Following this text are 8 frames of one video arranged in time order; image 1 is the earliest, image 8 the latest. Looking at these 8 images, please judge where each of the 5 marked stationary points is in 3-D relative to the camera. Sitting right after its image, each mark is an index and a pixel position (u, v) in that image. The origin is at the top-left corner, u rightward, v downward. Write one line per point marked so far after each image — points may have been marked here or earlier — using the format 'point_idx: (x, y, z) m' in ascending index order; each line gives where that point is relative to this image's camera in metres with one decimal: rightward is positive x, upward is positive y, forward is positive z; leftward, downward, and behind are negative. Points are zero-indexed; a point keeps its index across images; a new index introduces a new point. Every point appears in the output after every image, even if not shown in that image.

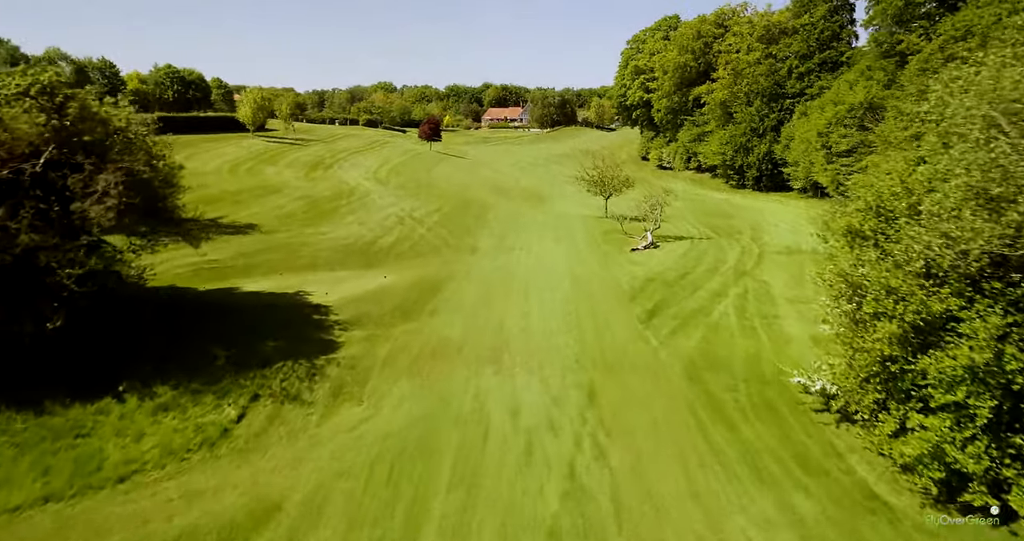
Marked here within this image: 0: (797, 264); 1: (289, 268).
0: (+8.2, +0.2, +20.0) m
1: (-5.1, 0.0, +16.0) m
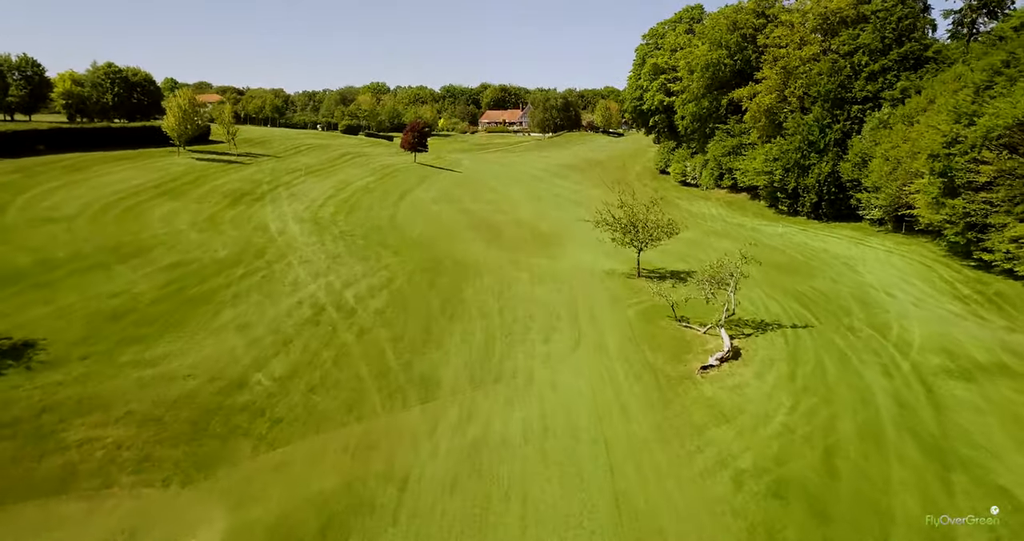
0: (+8.0, -2.2, +11.3) m
1: (-5.3, -2.4, +7.3) m
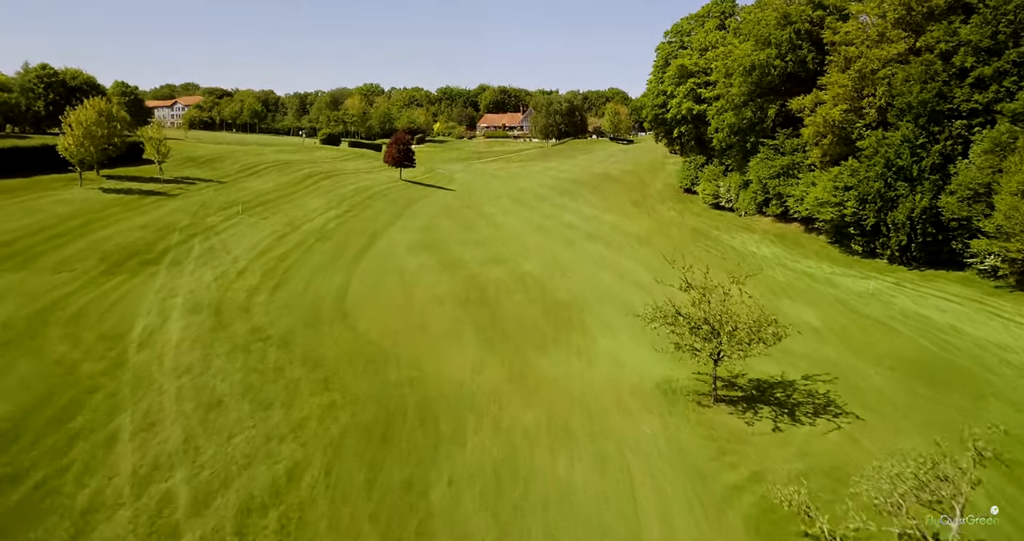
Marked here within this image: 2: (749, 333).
0: (+8.1, -4.5, +3.9) m
1: (-5.2, -4.6, -0.1) m
2: (+4.3, -1.1, +12.5) m
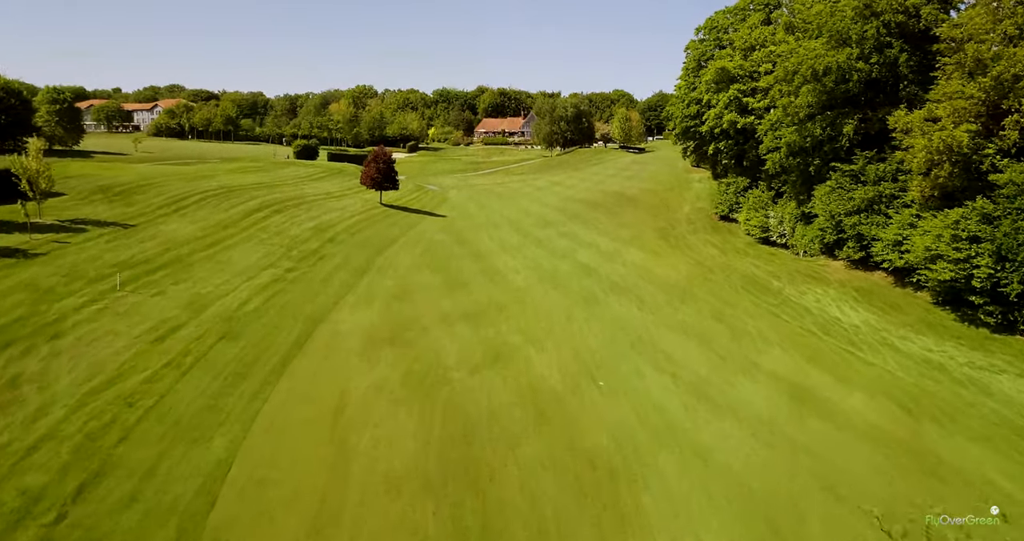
0: (+8.2, -6.8, -3.8) m
1: (-5.0, -7.0, -7.7) m
2: (+4.4, -3.5, +4.9) m
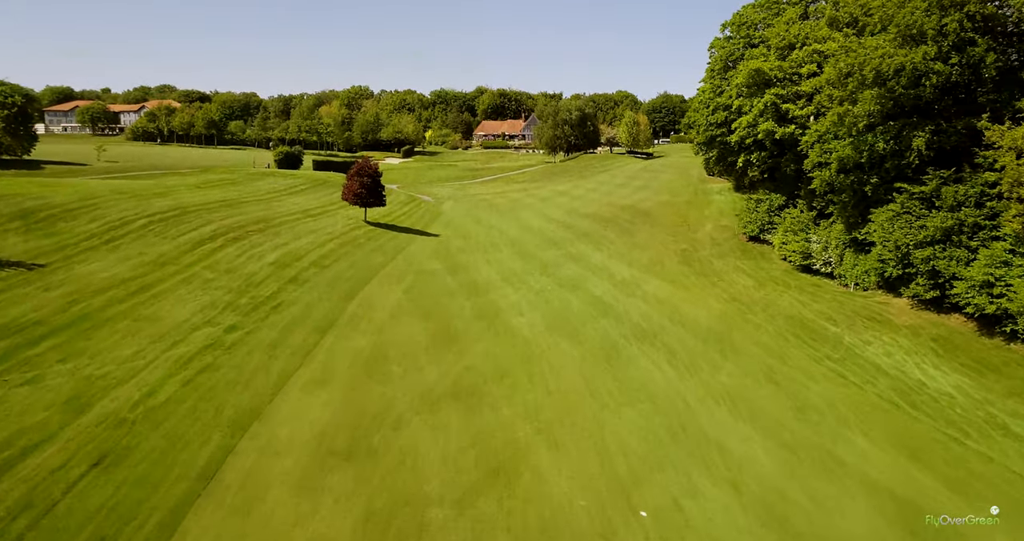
0: (+8.3, -8.2, -8.2) m
1: (-4.9, -8.3, -12.2) m
2: (+4.5, -4.8, +0.4) m
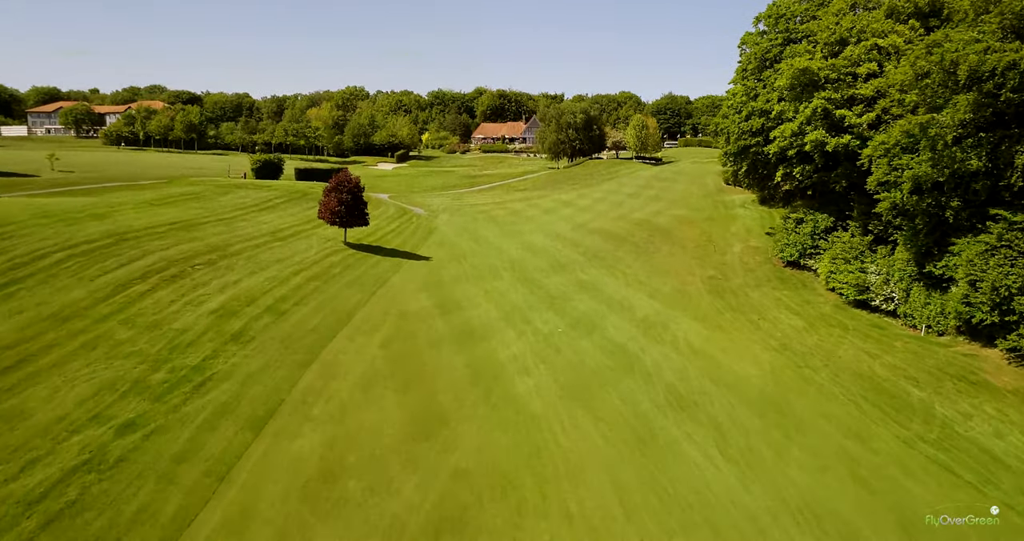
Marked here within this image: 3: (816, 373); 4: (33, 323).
0: (+8.4, -9.4, -12.7) m
1: (-4.8, -9.6, -16.7) m
2: (+4.6, -6.1, -4.1) m
3: (+8.3, -2.8, +19.1) m
4: (-10.2, -1.1, +15.0) m
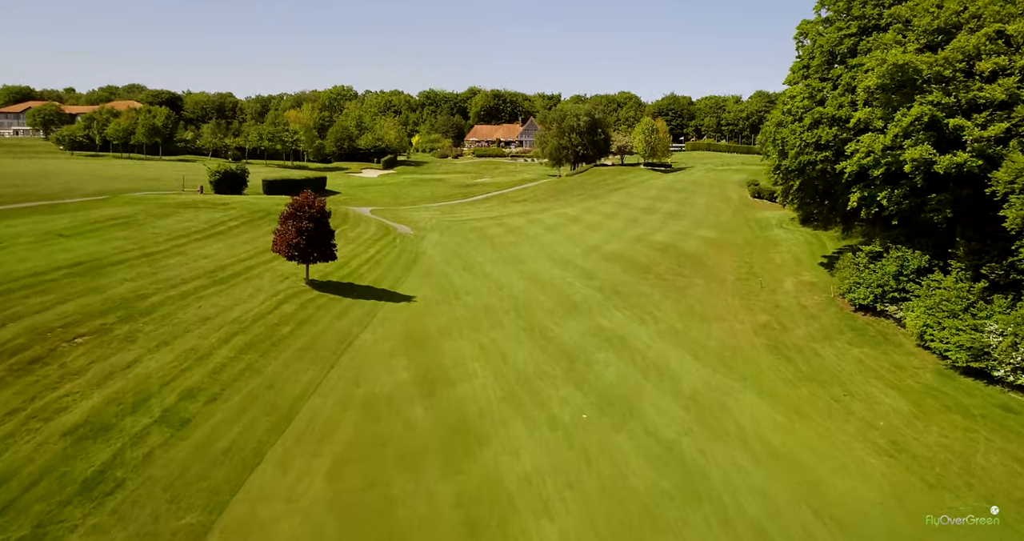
0: (+9.0, -11.0, -18.6) m
1: (-4.2, -11.2, -22.7) m
2: (+5.1, -7.6, -10.0) m
3: (+8.5, -4.4, +13.3) m
4: (-9.9, -2.7, +8.9) m
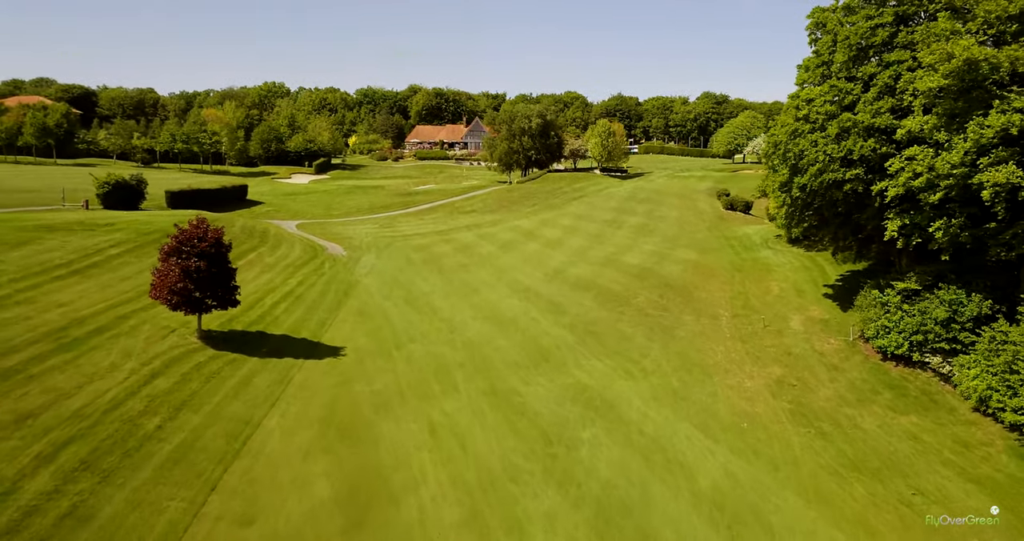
0: (+11.3, -12.2, -22.8) m
1: (-1.5, -12.5, -28.0) m
2: (+6.7, -8.9, -14.5) m
3: (+8.2, -5.6, +8.9) m
4: (-9.8, -4.1, +3.1) m
